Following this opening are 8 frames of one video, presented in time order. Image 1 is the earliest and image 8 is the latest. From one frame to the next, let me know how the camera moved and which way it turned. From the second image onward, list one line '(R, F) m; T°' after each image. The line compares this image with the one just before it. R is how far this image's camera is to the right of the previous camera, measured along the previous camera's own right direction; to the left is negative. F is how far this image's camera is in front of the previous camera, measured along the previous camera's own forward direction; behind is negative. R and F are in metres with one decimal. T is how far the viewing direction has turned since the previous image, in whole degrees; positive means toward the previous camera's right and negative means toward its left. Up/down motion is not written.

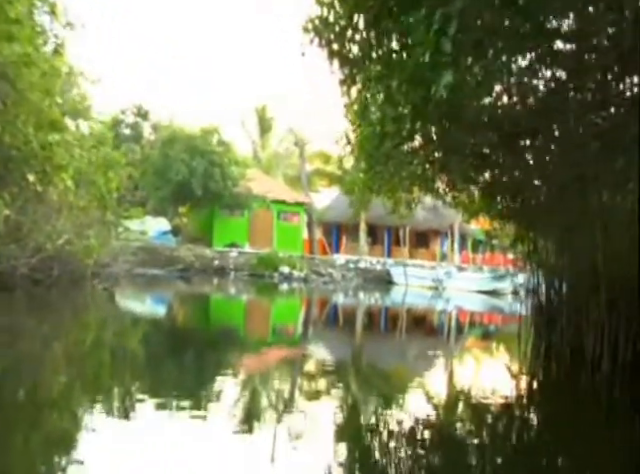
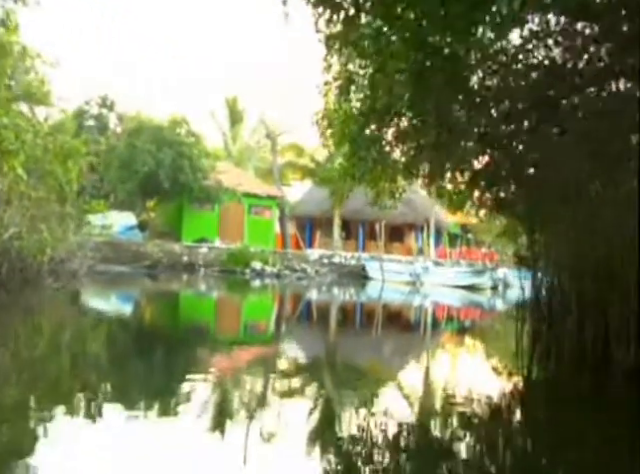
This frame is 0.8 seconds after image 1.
(0.0, +0.3) m; +1°
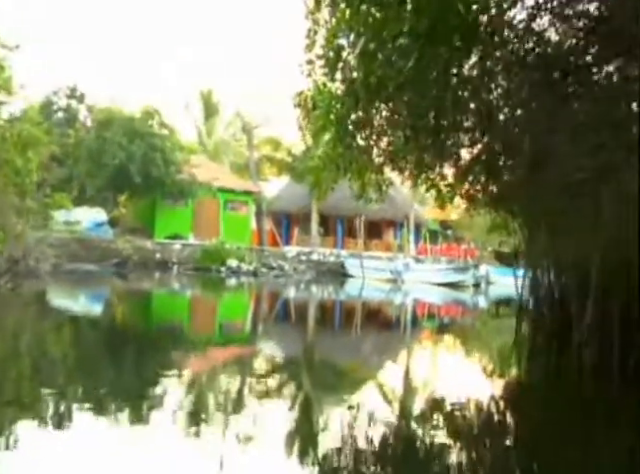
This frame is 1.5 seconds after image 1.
(0.0, +0.3) m; +1°
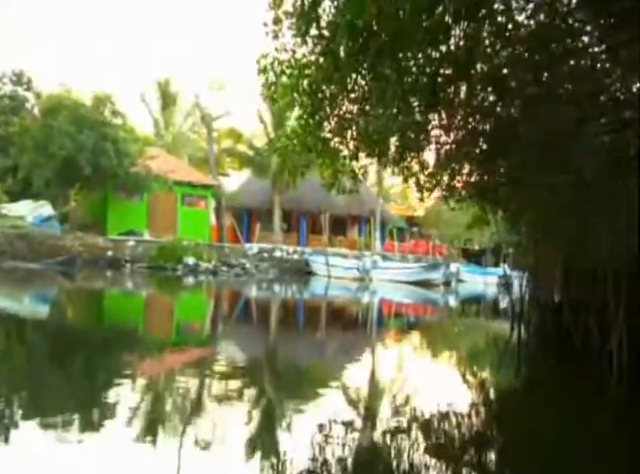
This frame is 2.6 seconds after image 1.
(0.0, +0.5) m; +2°
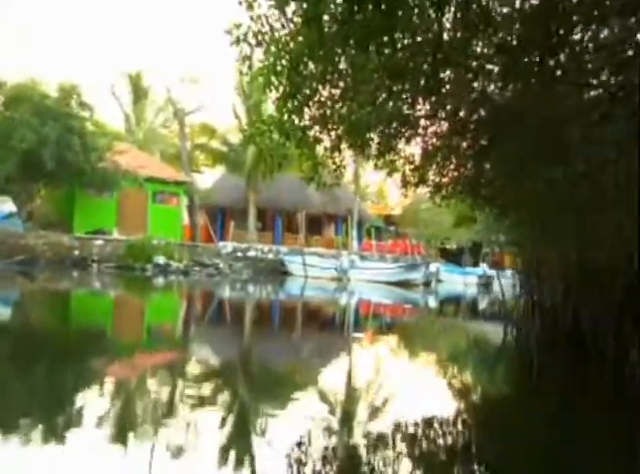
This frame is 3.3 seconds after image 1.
(0.0, +0.3) m; +1°
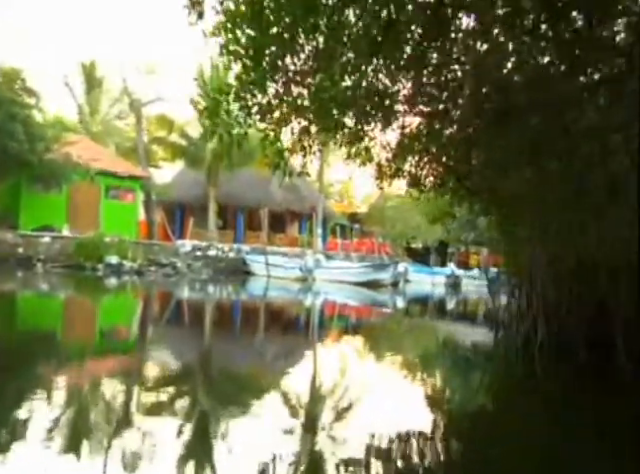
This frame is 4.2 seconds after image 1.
(0.0, +0.4) m; +2°
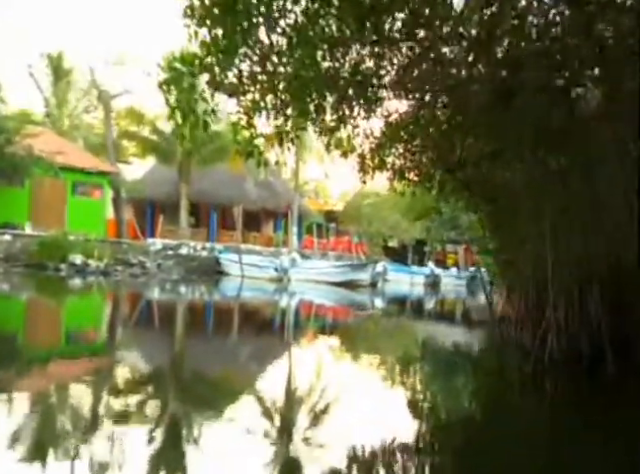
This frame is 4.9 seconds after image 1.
(0.0, +0.3) m; +1°
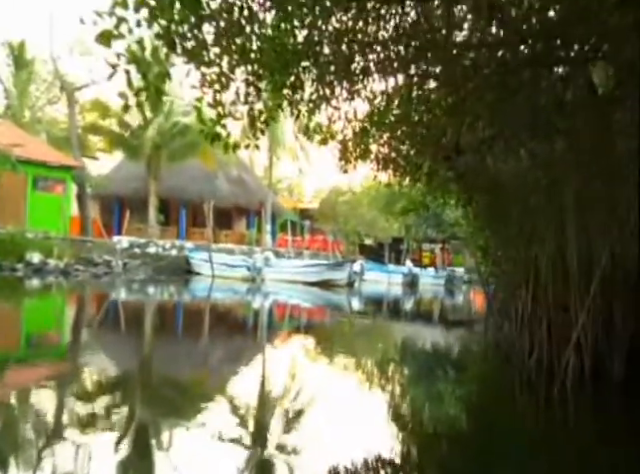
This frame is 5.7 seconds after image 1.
(0.0, +0.4) m; +1°
